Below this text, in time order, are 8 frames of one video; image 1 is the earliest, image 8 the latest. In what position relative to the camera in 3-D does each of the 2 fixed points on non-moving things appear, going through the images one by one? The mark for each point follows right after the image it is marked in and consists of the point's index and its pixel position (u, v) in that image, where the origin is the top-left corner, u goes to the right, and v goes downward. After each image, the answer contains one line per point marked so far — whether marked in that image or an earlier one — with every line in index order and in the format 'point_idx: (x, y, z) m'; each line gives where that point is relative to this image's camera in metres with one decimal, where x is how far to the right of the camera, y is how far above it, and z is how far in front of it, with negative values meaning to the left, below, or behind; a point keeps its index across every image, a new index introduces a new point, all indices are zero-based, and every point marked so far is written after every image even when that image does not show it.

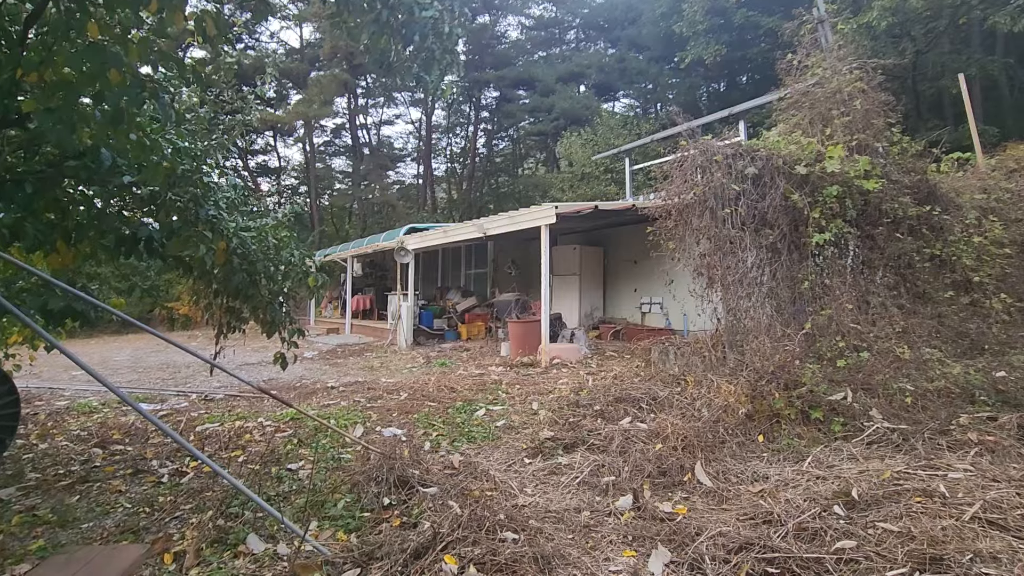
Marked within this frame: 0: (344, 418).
0: (-1.5, -1.1, +4.7) m
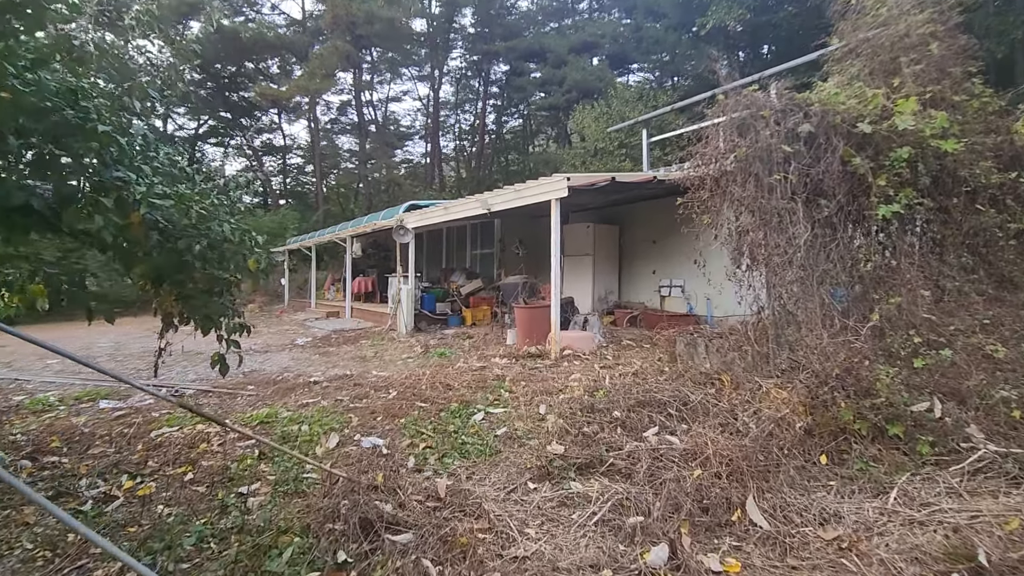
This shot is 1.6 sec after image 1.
0: (-1.4, -1.0, +4.0) m
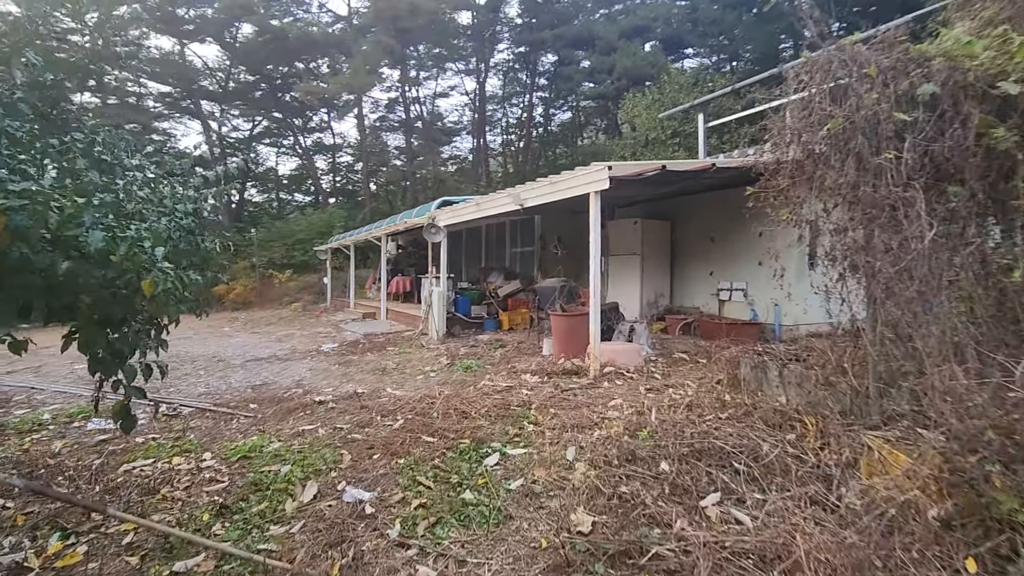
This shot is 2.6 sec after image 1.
0: (-1.3, -1.1, +3.4) m
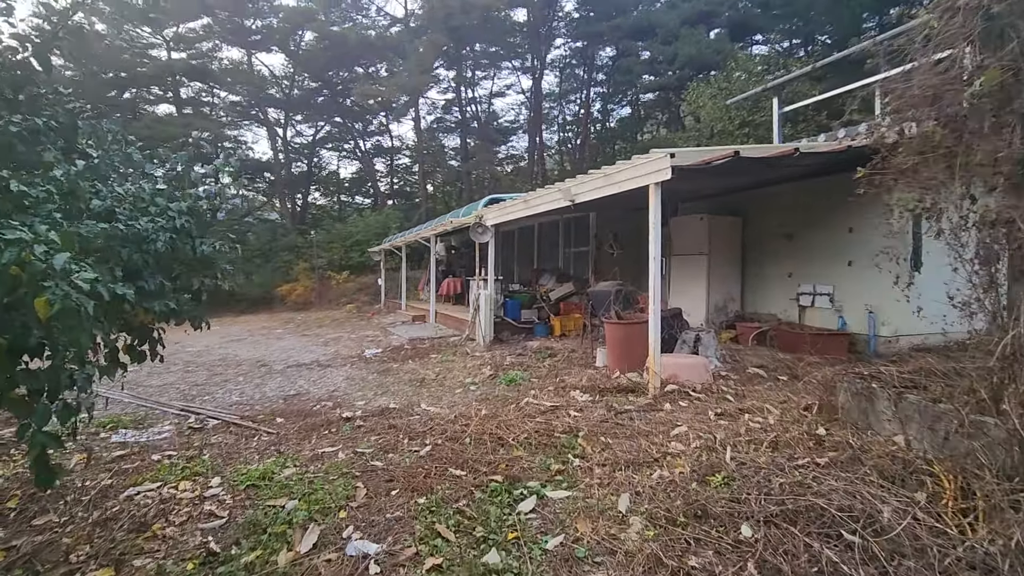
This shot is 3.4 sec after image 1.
0: (-1.1, -1.1, +3.0) m
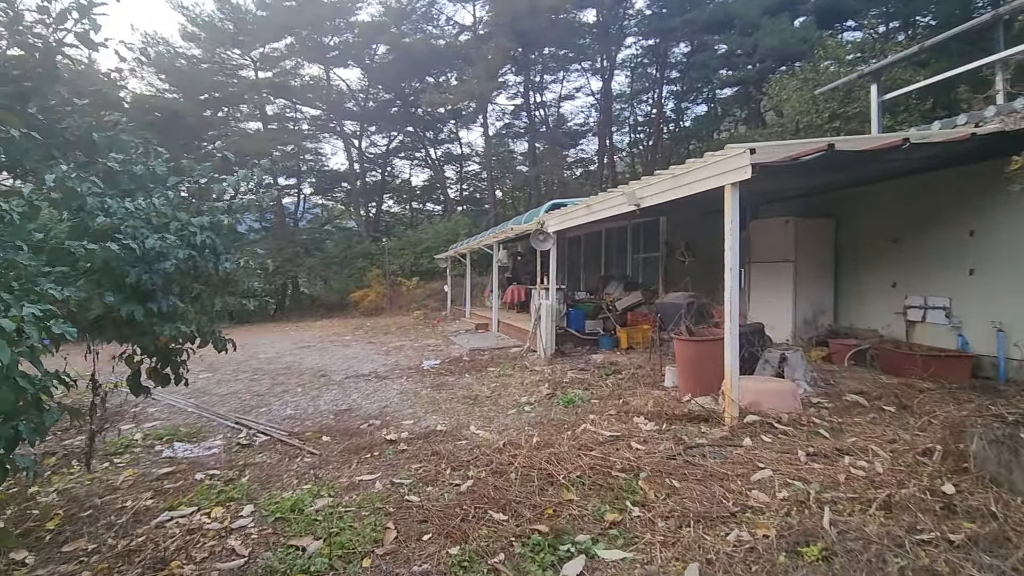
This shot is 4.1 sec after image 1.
0: (-0.9, -1.2, +2.7) m
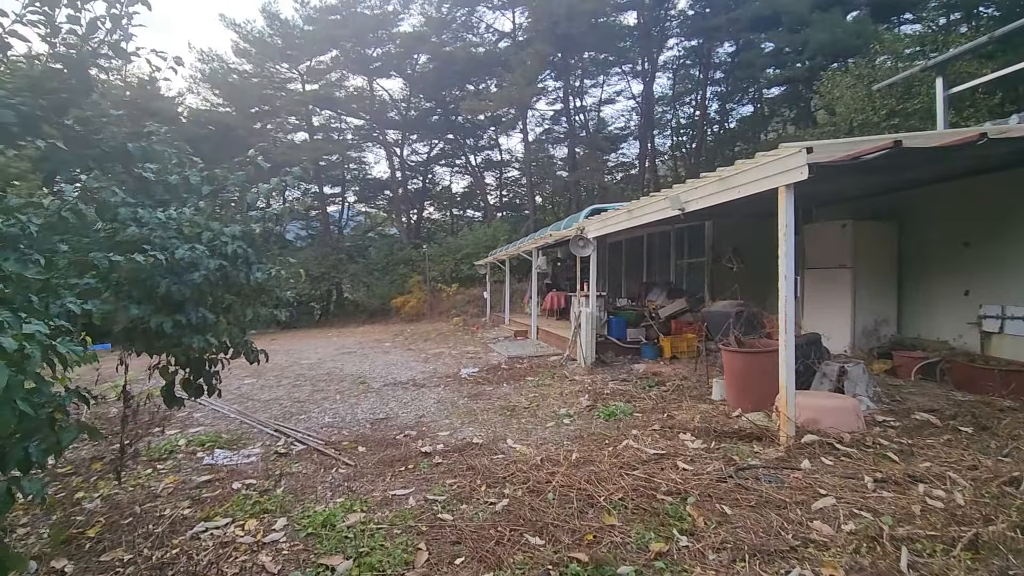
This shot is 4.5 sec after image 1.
0: (-0.7, -1.3, +2.6) m
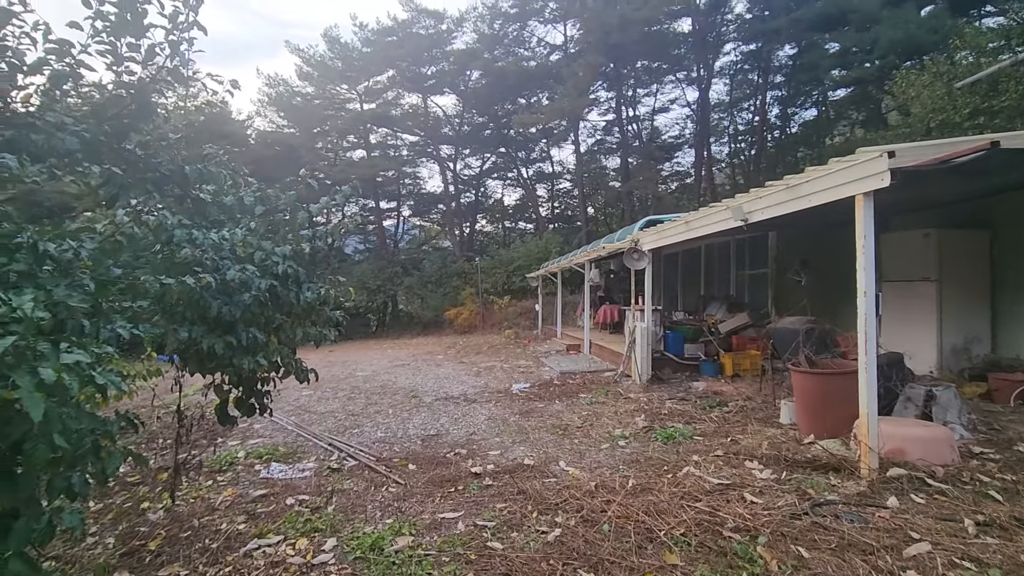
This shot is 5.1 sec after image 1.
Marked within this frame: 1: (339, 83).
0: (-0.4, -1.4, +2.5) m
1: (-6.3, +7.5, +19.6) m
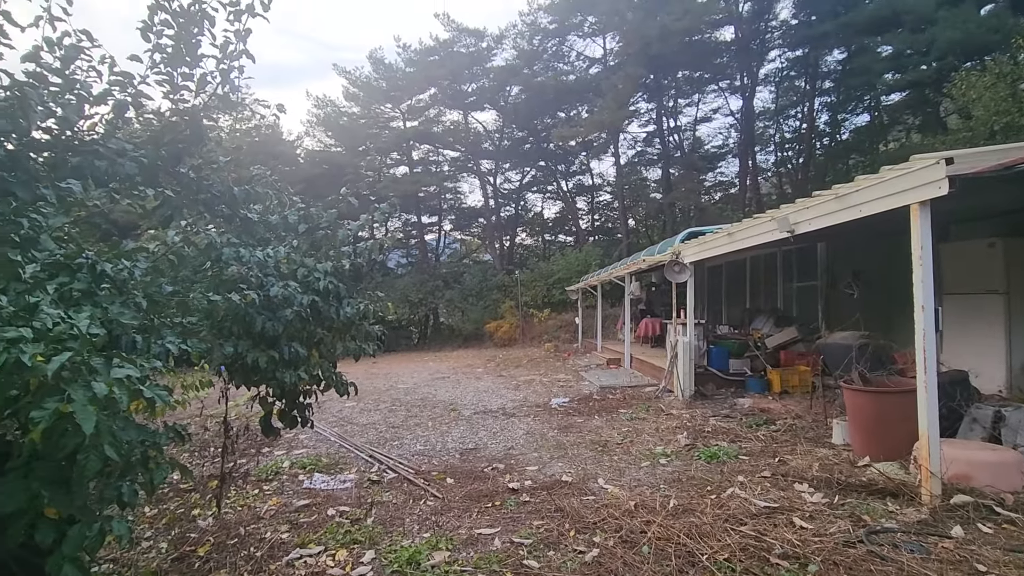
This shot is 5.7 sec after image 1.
0: (-0.3, -1.5, +2.5) m
1: (-4.9, +7.0, +20.2) m
